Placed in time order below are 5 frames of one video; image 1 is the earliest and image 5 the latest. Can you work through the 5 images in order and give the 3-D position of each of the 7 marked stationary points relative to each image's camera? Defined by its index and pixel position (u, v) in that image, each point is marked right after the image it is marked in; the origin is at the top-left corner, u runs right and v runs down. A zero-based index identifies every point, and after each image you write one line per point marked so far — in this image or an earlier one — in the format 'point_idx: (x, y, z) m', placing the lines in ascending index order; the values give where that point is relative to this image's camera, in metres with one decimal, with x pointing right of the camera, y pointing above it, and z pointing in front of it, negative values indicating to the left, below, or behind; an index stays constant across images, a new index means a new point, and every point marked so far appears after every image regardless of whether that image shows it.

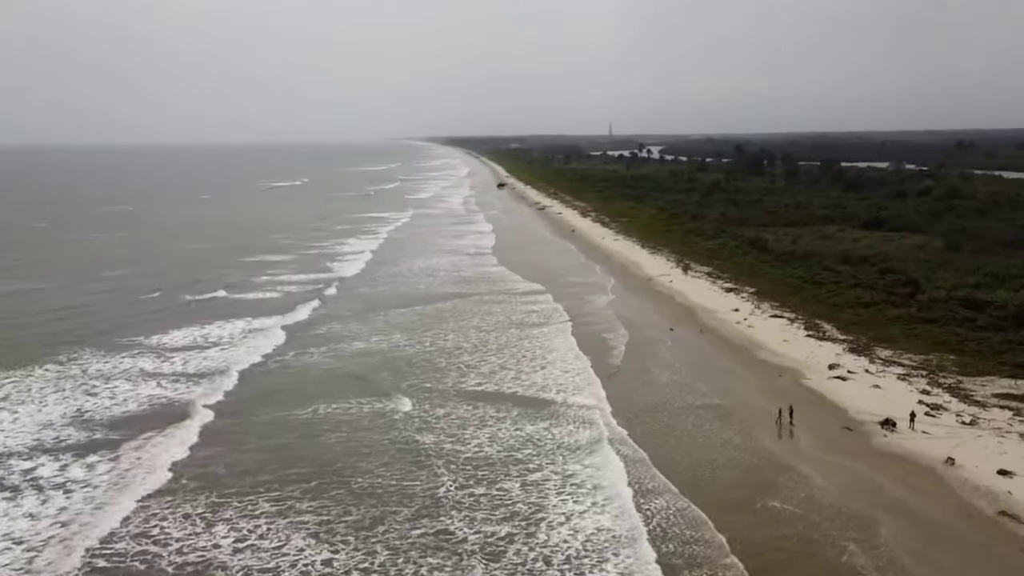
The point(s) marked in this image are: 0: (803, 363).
0: (+5.9, -1.6, +16.3) m
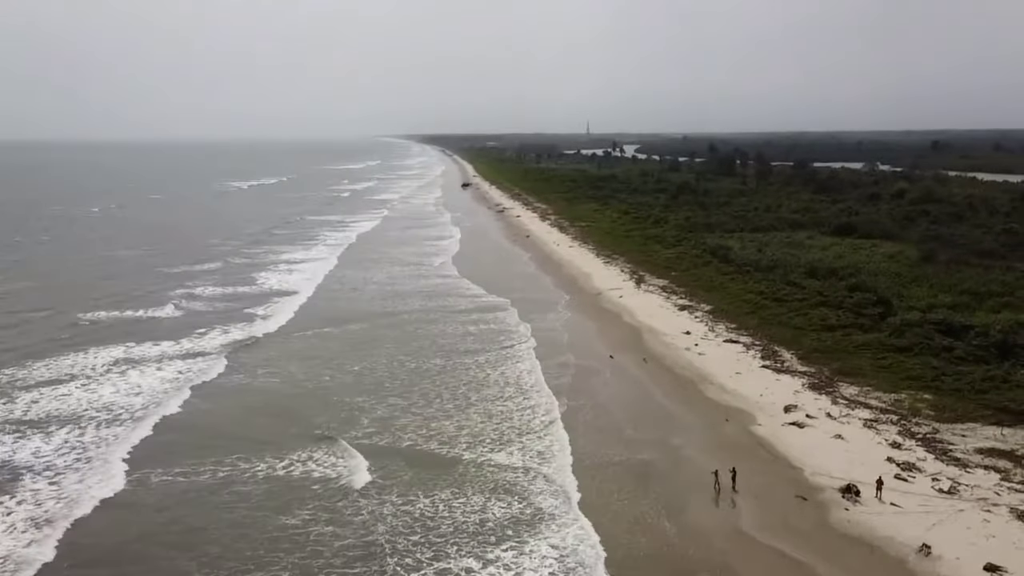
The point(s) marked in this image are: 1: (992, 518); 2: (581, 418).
0: (+4.3, -2.0, +14.0) m
1: (+5.8, -2.8, +9.7) m
2: (+1.2, -2.2, +13.8) m
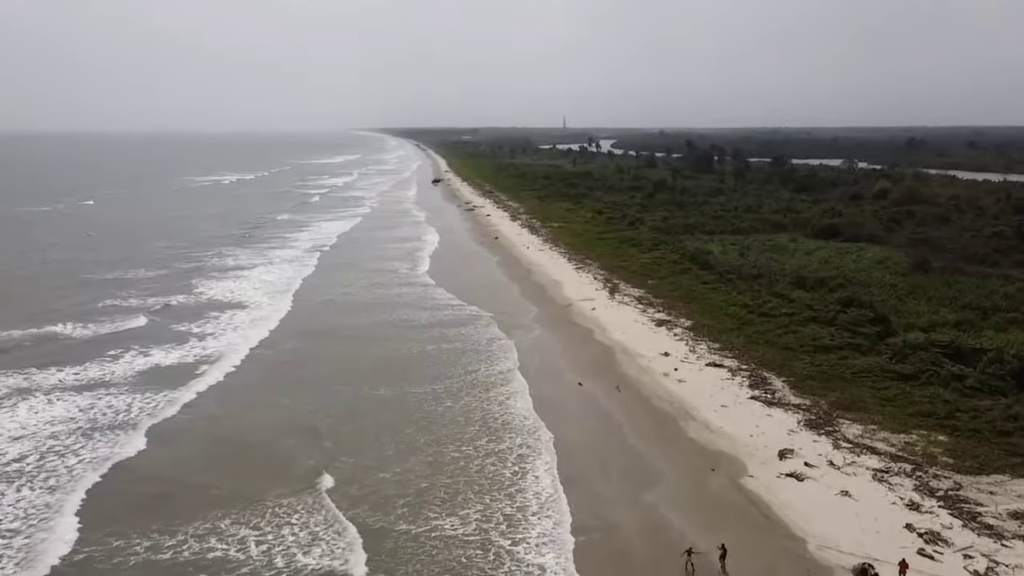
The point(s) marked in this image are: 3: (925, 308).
0: (+3.5, -2.4, +12.1) m
1: (+5.2, -3.2, +7.8) m
2: (+0.4, -2.6, +11.8) m
3: (+9.5, -0.5, +18.4) m
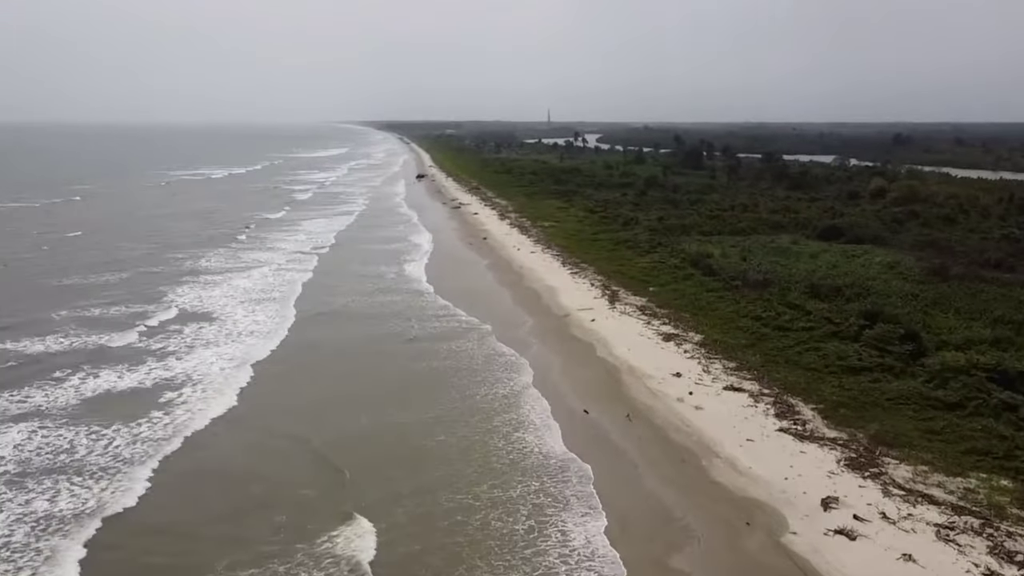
0: (+3.6, -2.7, +10.5) m
1: (+5.3, -3.5, +6.3) m
2: (+0.5, -2.9, +10.1) m
3: (+9.4, -0.7, +17.0) m
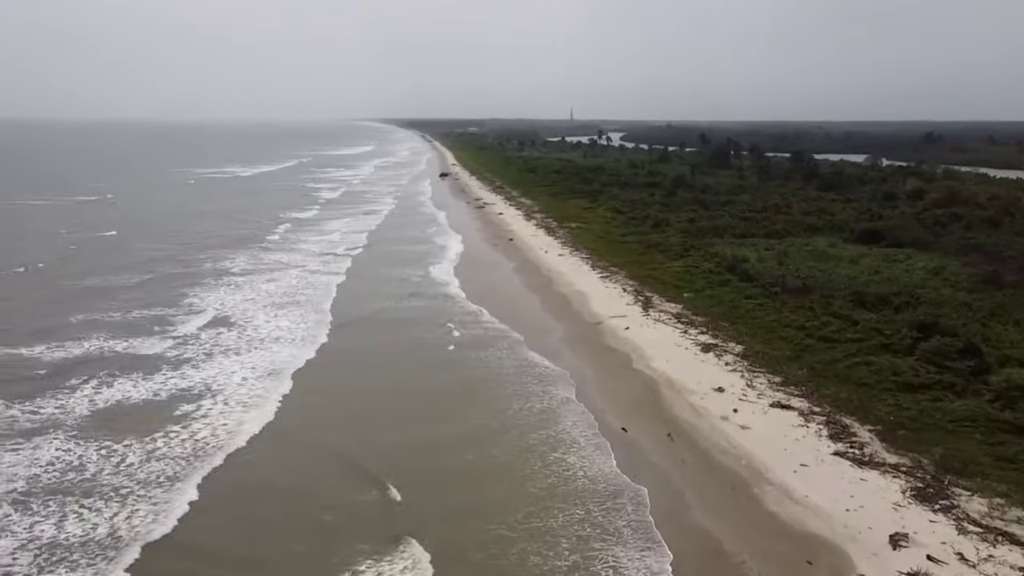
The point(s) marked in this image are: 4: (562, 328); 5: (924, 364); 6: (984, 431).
0: (+4.0, -2.9, +9.6) m
1: (+5.6, -3.7, +5.3) m
2: (+0.9, -3.1, +9.3) m
3: (+10.0, -0.9, +15.9) m
4: (+1.2, -1.0, +19.5) m
5: (+7.6, -1.4, +14.8) m
6: (+7.1, -2.1, +12.1) m
